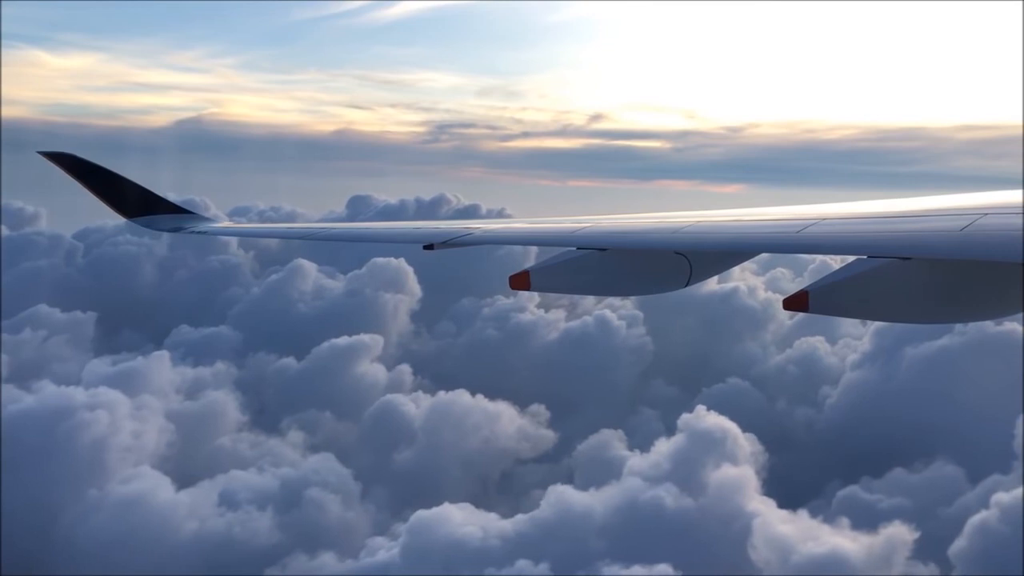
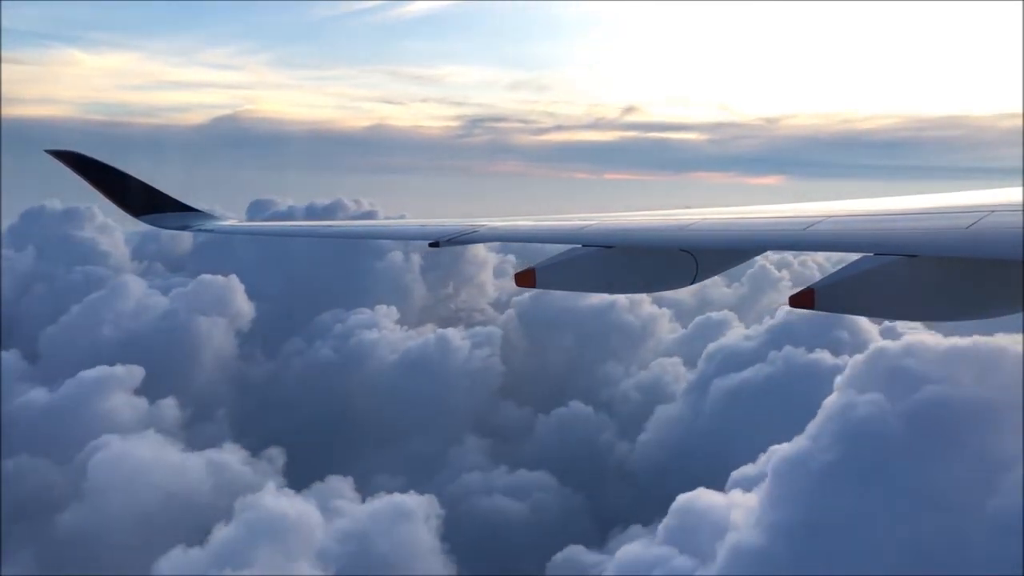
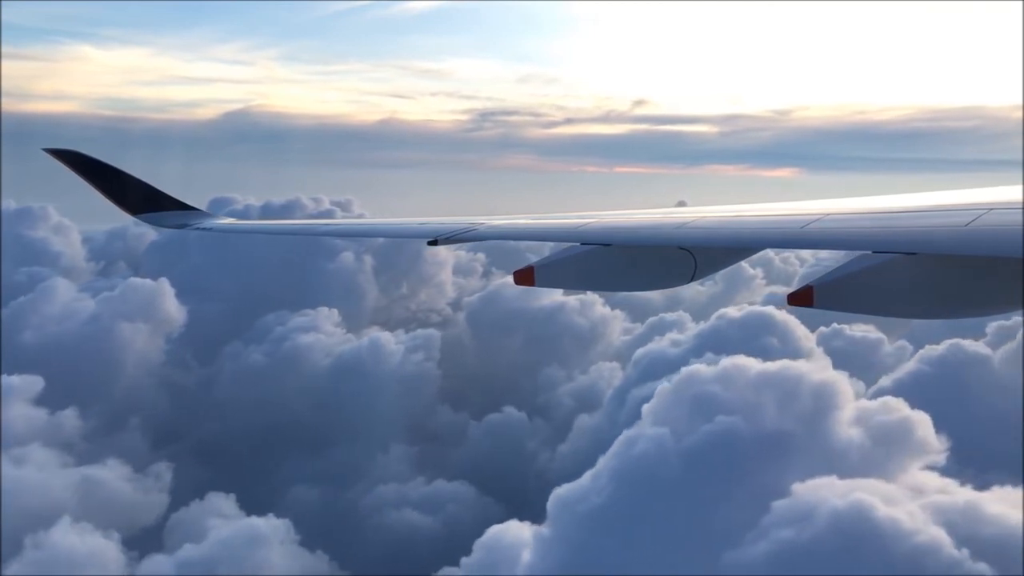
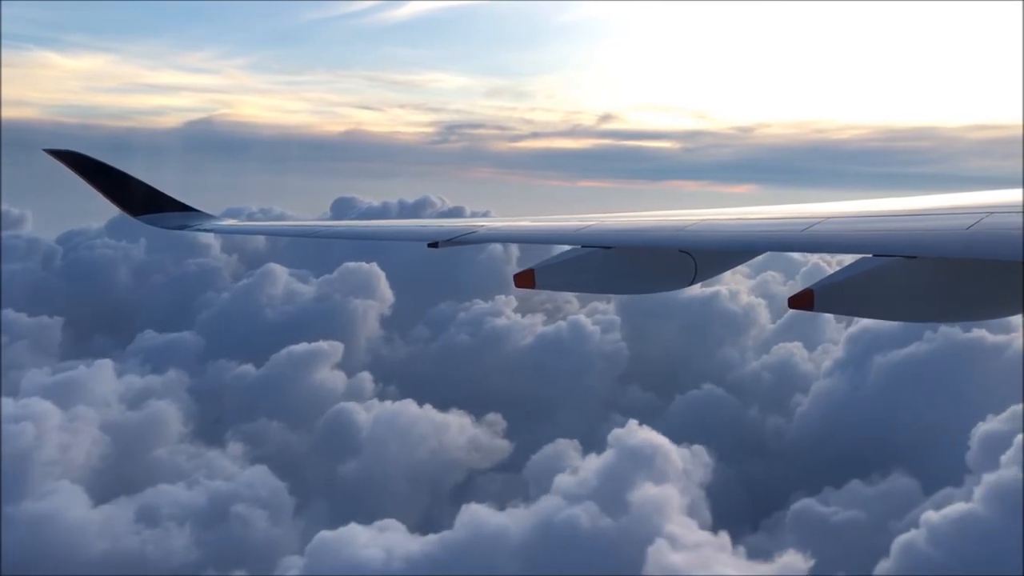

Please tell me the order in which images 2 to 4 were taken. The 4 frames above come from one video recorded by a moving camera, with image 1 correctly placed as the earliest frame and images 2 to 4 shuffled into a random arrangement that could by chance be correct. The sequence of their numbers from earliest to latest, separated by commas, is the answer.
4, 2, 3
